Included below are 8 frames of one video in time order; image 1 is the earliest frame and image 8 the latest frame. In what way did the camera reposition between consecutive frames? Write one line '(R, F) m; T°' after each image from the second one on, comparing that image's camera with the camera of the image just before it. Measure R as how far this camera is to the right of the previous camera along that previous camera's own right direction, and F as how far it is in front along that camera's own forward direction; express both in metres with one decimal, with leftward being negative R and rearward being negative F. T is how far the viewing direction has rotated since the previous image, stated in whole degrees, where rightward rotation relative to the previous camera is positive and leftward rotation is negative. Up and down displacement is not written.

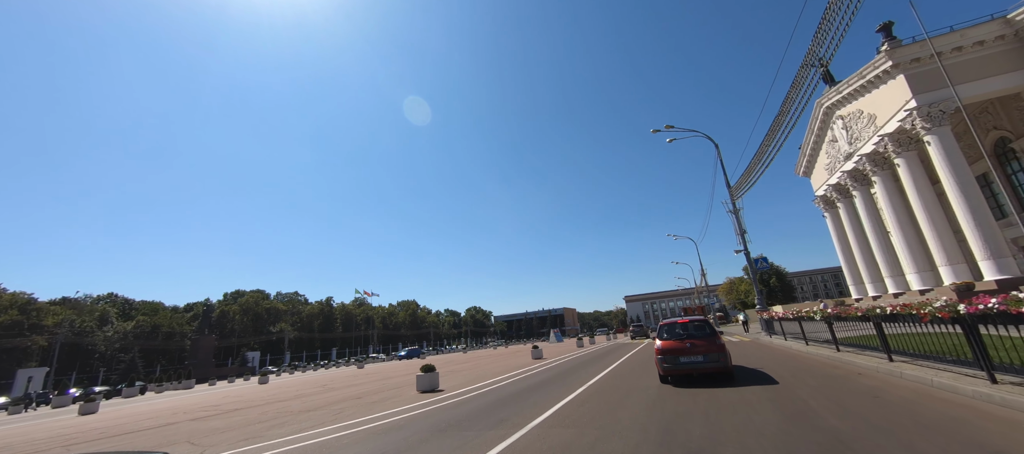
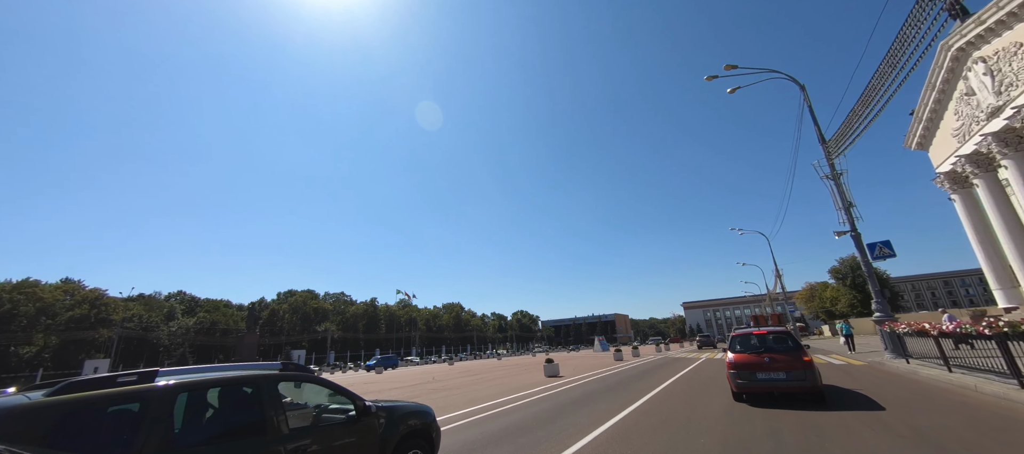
(+1.6, +3.9) m; -8°
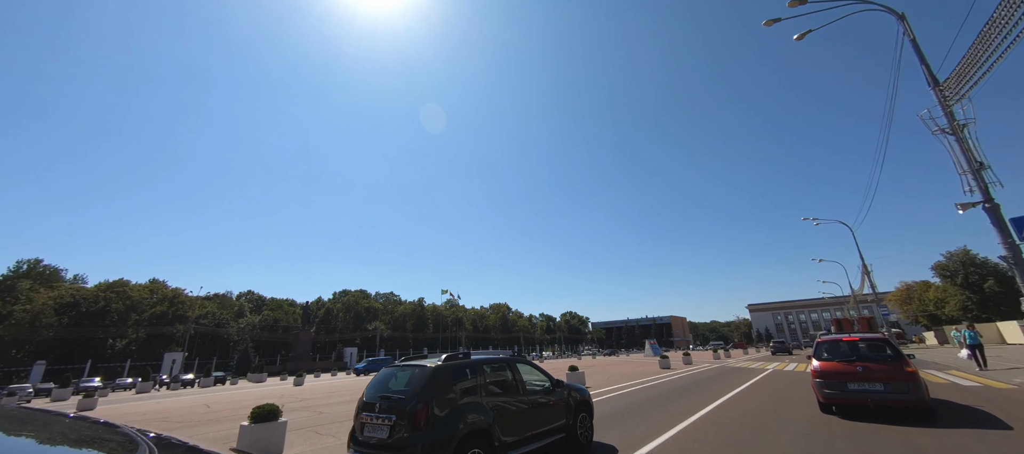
(+1.1, +1.8) m; -8°
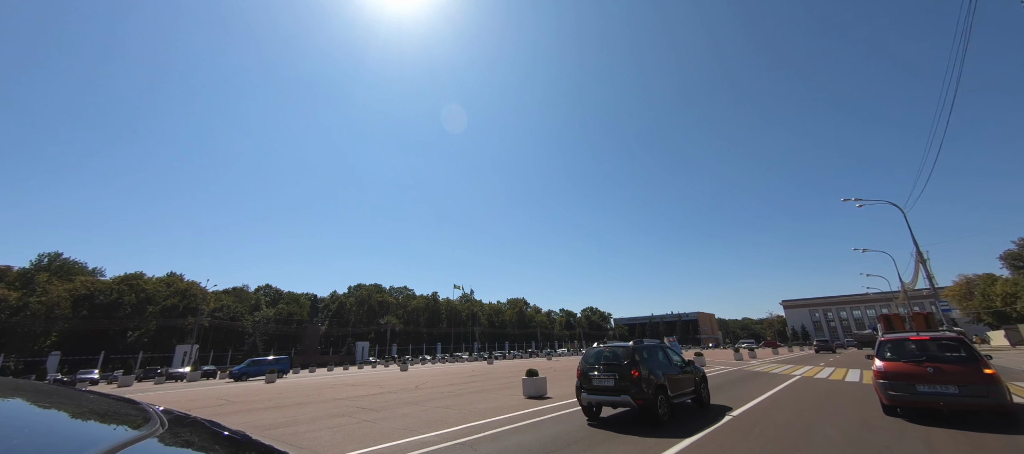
(+2.1, +2.6) m; -4°
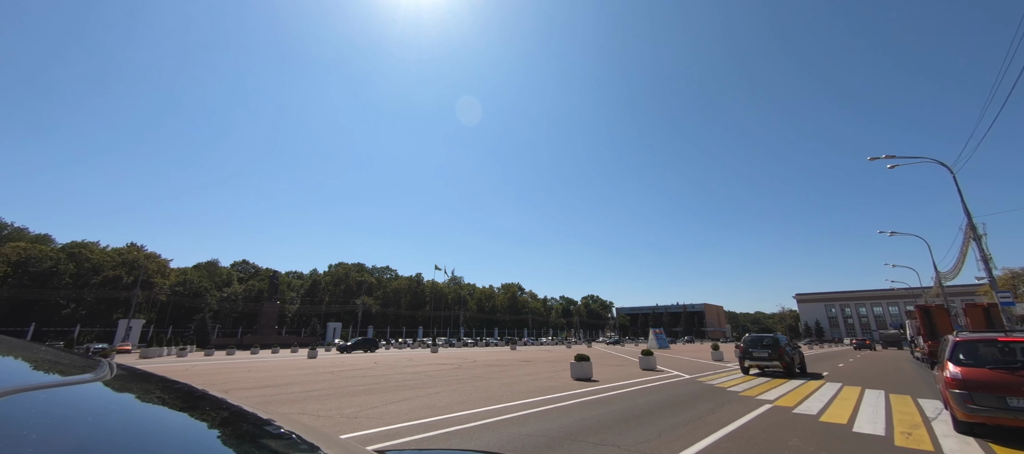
(+4.8, +5.4) m; -2°
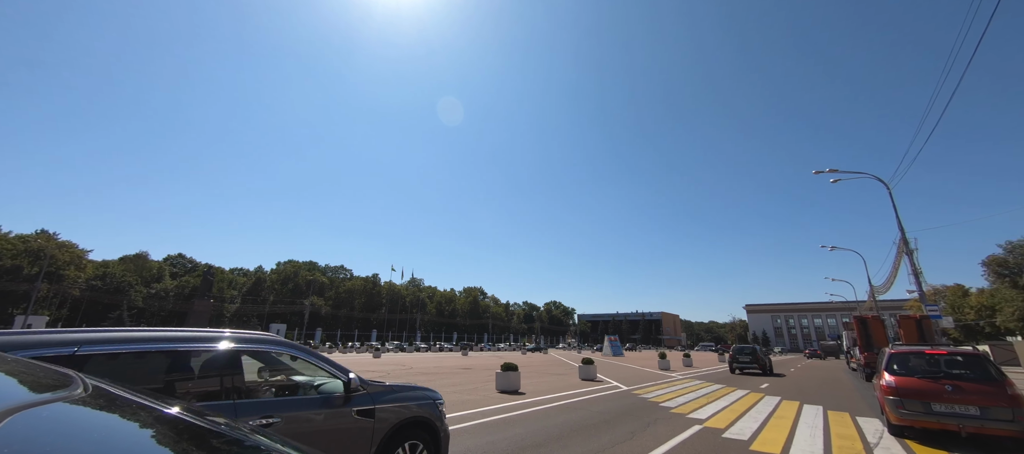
(+1.1, +1.1) m; +5°
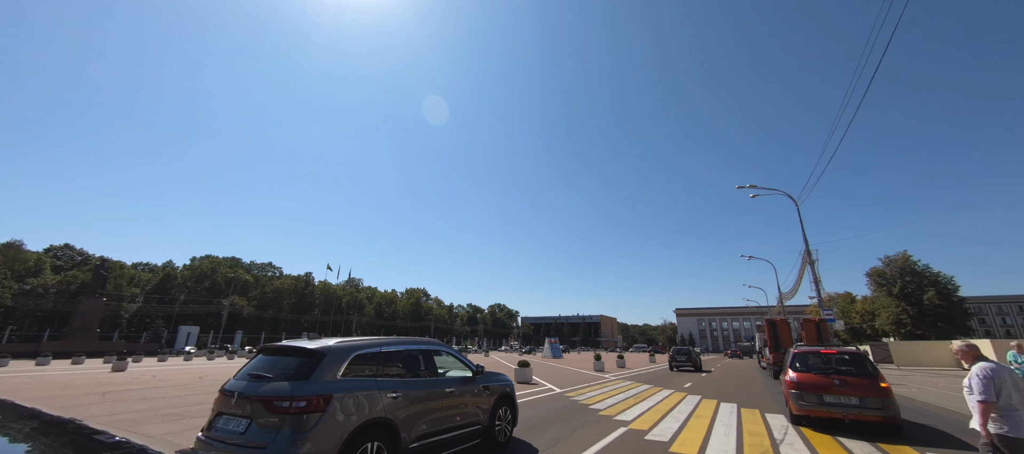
(+0.2, +0.3) m; +8°
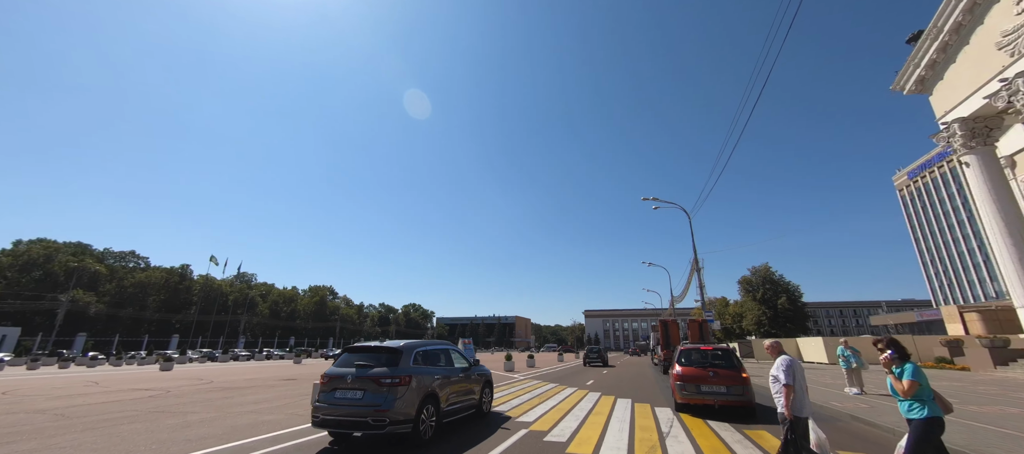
(+0.2, +0.3) m; +12°
